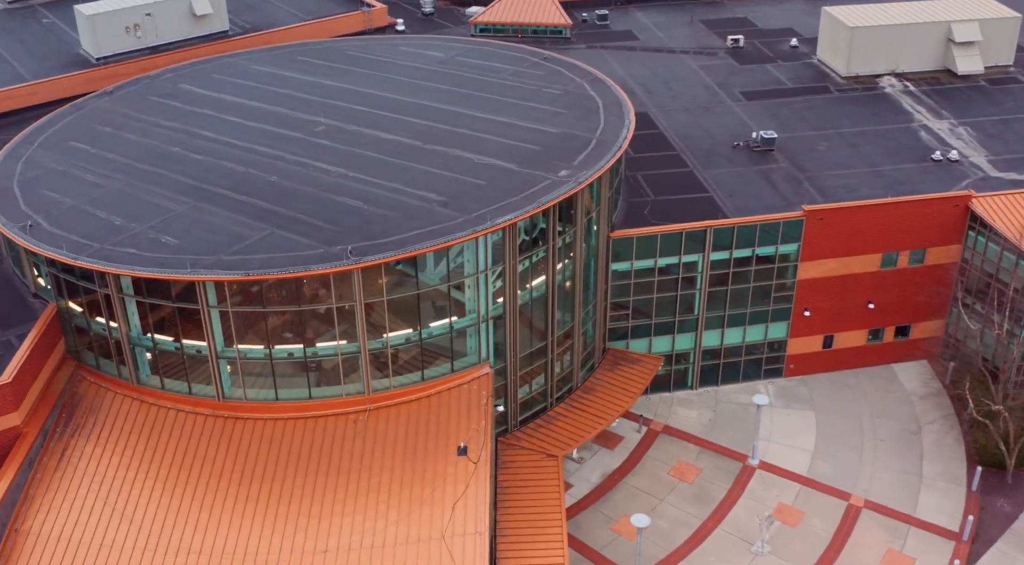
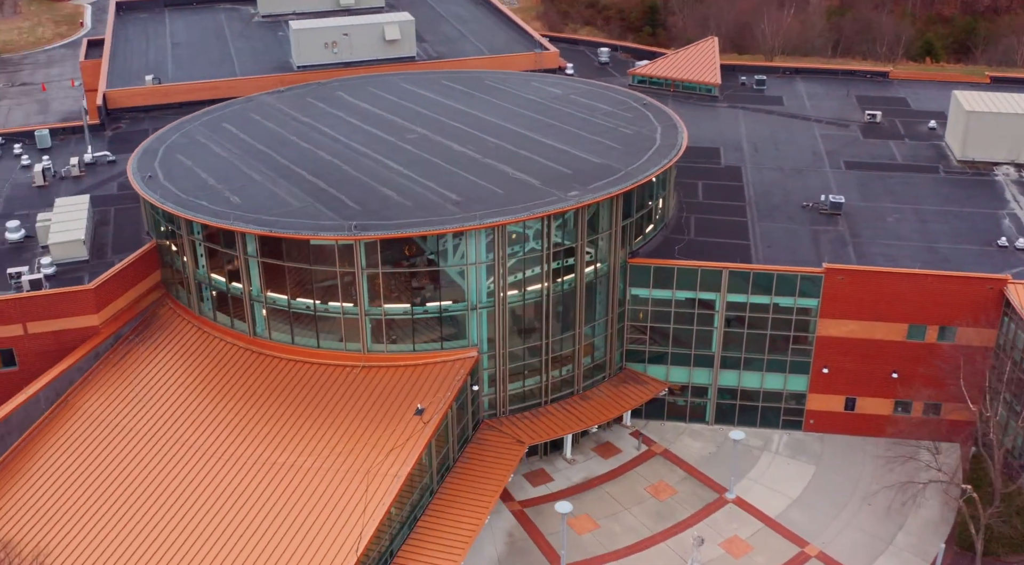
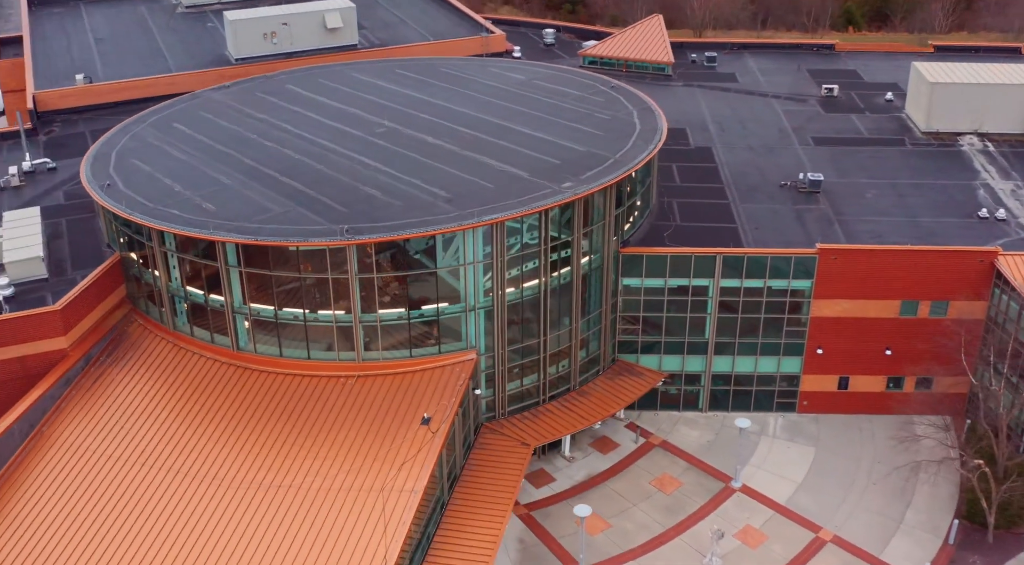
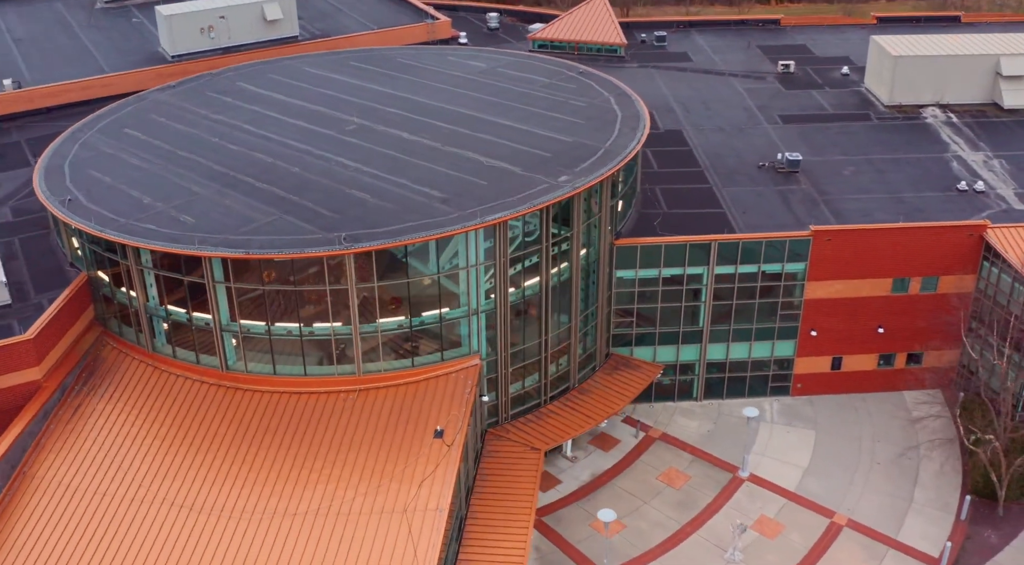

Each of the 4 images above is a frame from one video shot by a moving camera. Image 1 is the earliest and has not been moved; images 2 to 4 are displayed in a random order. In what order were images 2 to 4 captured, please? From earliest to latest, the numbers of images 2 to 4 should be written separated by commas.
4, 3, 2
